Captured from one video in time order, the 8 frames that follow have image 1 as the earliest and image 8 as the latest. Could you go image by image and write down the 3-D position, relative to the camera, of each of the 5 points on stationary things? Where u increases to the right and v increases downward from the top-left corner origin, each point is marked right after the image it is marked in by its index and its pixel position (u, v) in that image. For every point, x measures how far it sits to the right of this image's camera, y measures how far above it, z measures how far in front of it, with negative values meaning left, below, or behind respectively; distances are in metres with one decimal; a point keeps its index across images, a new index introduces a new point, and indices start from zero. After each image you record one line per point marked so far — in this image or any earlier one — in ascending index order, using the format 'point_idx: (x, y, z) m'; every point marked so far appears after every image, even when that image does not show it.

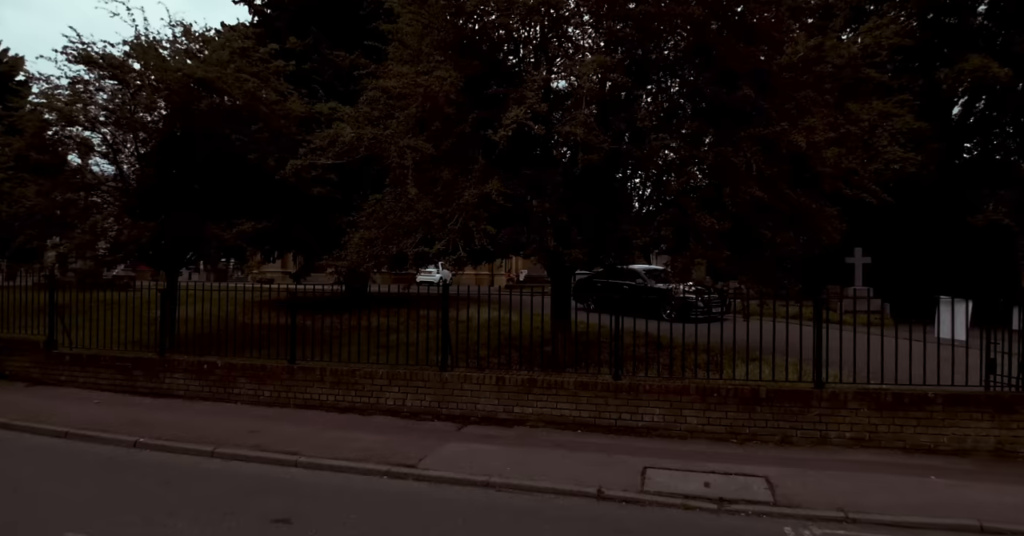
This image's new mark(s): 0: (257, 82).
0: (-5.1, +3.7, +11.7) m
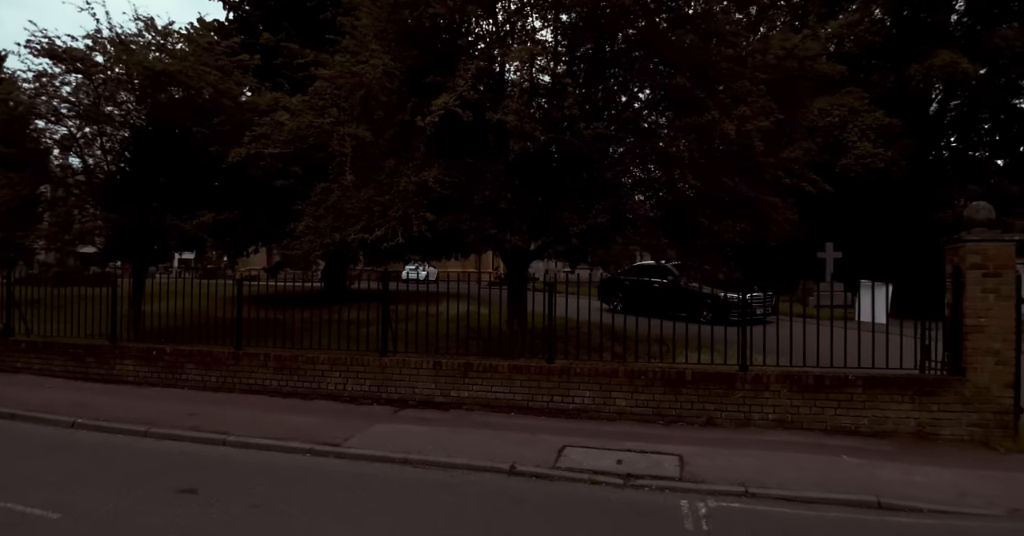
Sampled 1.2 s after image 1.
0: (-5.9, +3.9, +11.8) m
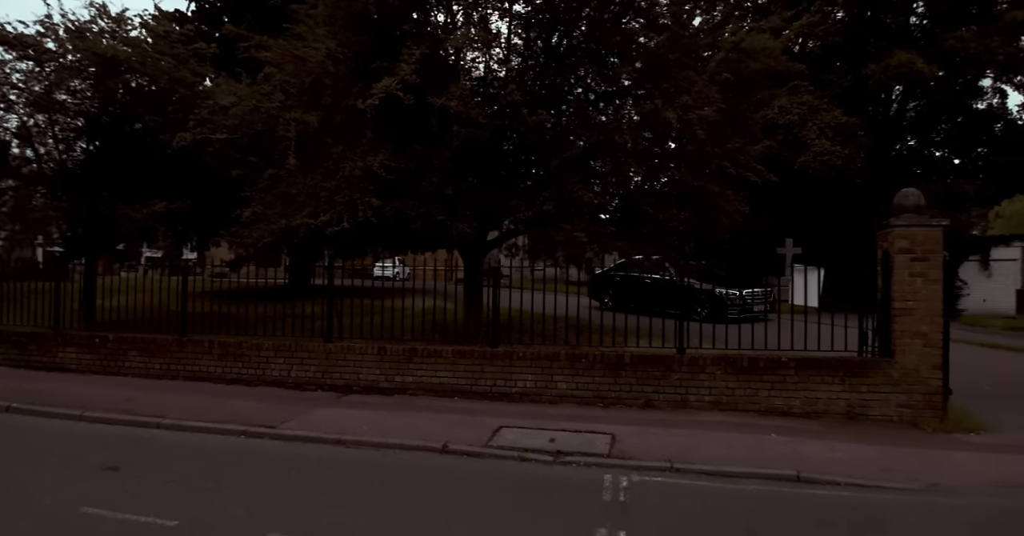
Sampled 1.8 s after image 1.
0: (-6.7, +4.1, +11.7) m
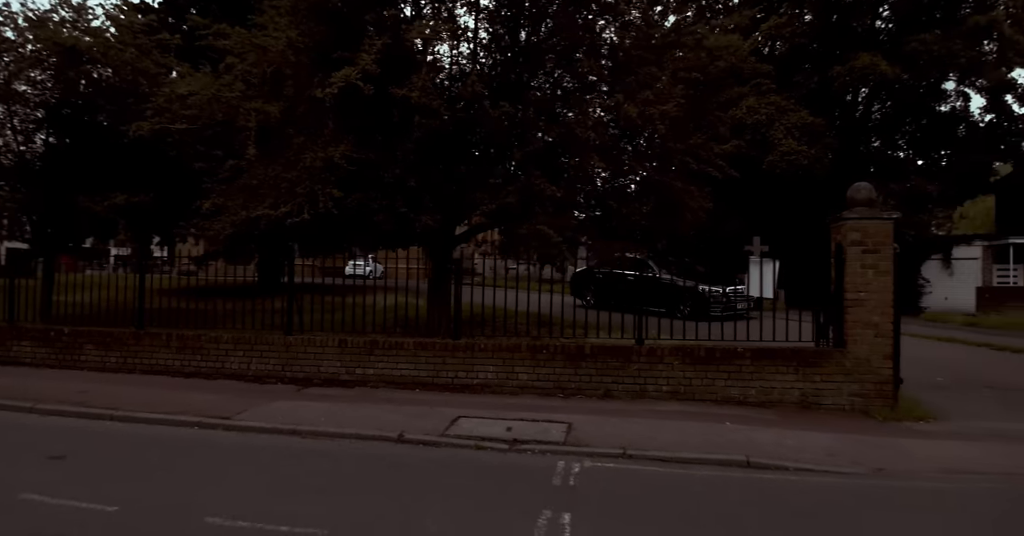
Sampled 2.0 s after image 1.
0: (-7.3, +4.2, +11.5) m
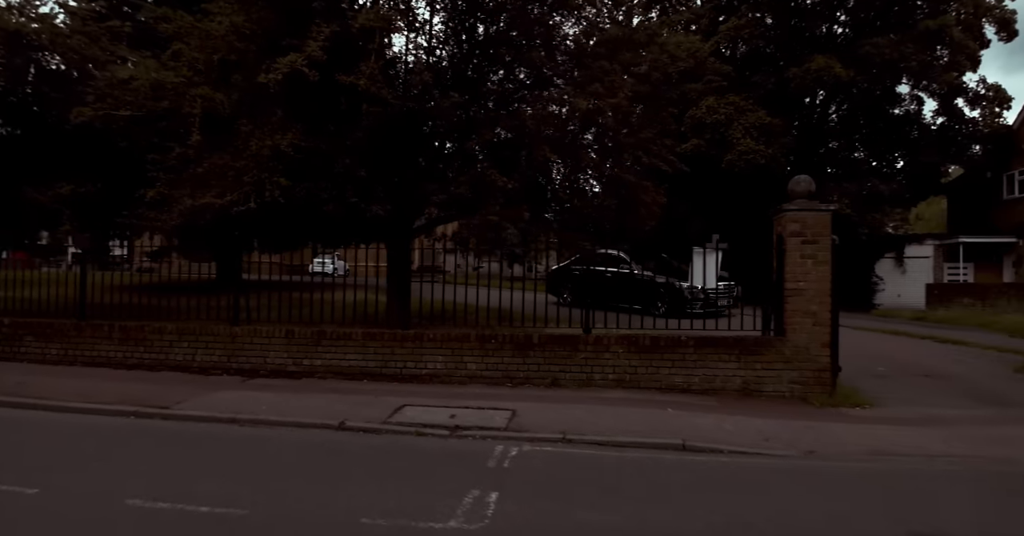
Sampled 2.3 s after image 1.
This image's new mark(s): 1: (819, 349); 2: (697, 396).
0: (-8.1, +4.3, +11.1) m
1: (+3.7, -1.0, +7.0) m
2: (+2.2, -1.5, +7.1) m
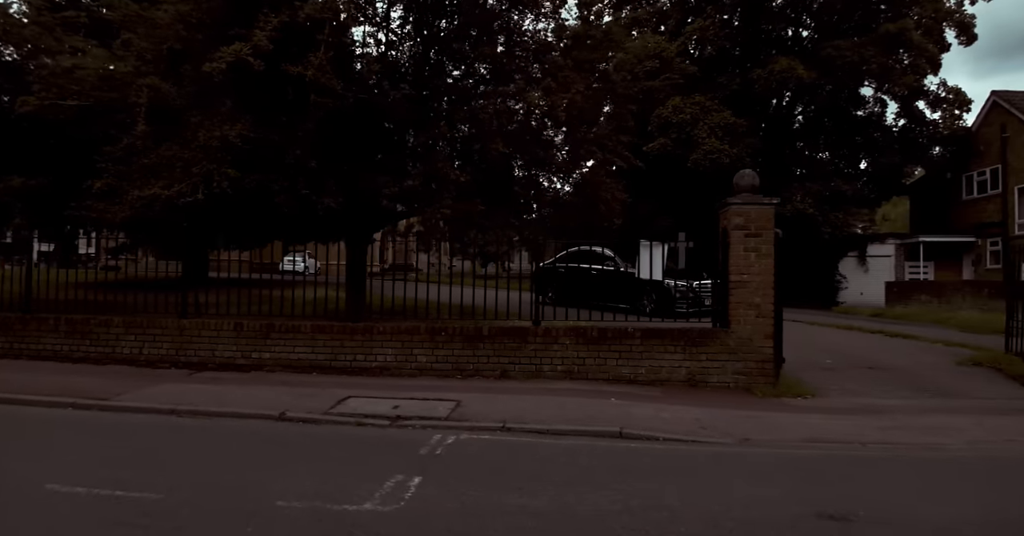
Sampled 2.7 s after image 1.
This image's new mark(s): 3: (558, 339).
0: (-8.9, +4.4, +10.9) m
1: (+3.0, -0.9, +7.1) m
2: (+1.6, -1.4, +7.1) m
3: (+0.6, -0.9, +7.3) m
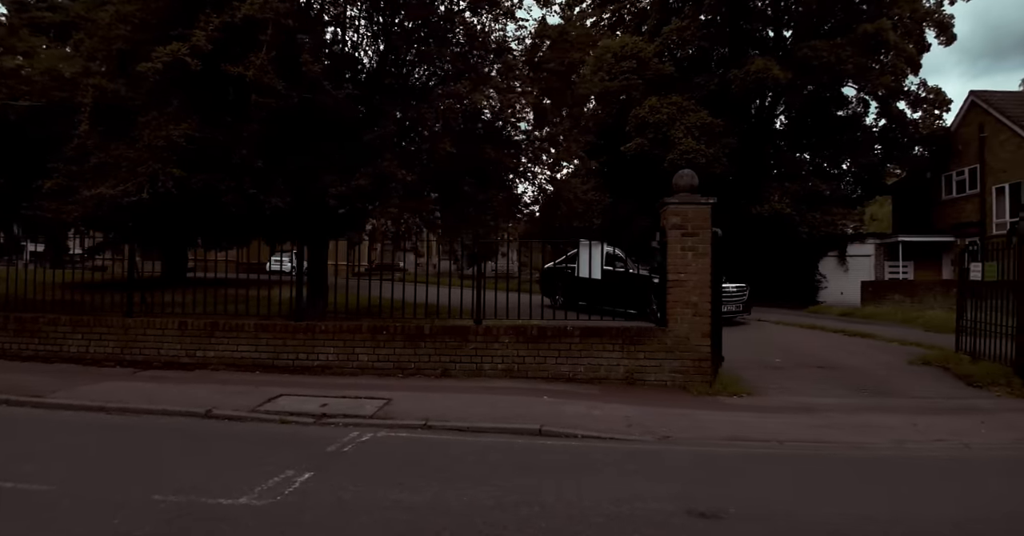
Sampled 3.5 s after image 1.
0: (-9.6, +4.5, +11.0) m
1: (+2.3, -0.9, +7.1) m
2: (+0.9, -1.4, +7.2) m
3: (-0.2, -0.9, +7.4) m
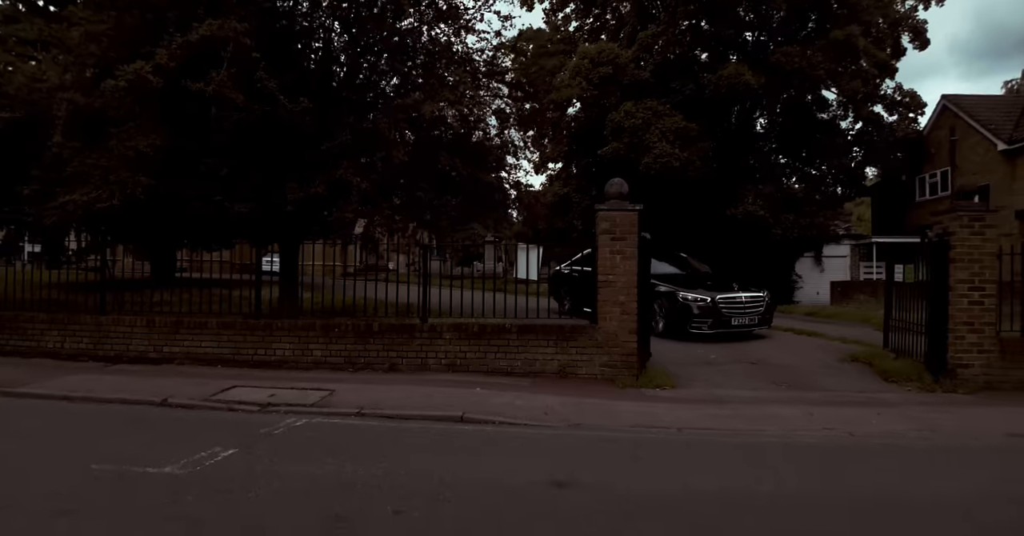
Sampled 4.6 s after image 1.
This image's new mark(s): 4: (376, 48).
0: (-10.4, +4.4, +11.6) m
1: (+1.5, -0.9, +7.7) m
2: (+0.1, -1.5, +7.7) m
3: (-0.9, -0.9, +7.9) m
4: (-2.4, +3.4, +9.0) m
